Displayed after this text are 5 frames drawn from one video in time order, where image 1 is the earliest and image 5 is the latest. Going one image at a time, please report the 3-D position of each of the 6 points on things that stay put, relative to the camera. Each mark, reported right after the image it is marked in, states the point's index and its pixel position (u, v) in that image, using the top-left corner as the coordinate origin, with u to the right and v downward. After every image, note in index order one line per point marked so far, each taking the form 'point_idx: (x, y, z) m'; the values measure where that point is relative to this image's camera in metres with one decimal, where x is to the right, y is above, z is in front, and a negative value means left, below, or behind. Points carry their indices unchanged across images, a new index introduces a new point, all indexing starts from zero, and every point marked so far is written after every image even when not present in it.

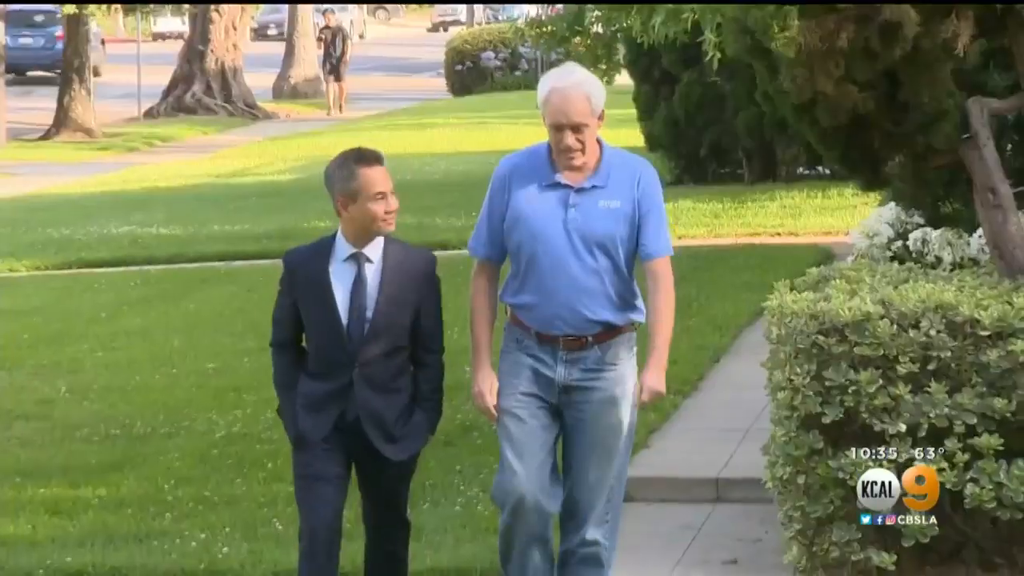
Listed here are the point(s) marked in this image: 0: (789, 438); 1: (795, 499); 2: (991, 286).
0: (+0.6, -0.4, +6.2) m
1: (+0.7, -0.5, +6.2) m
2: (+1.1, 0.0, +6.2) m
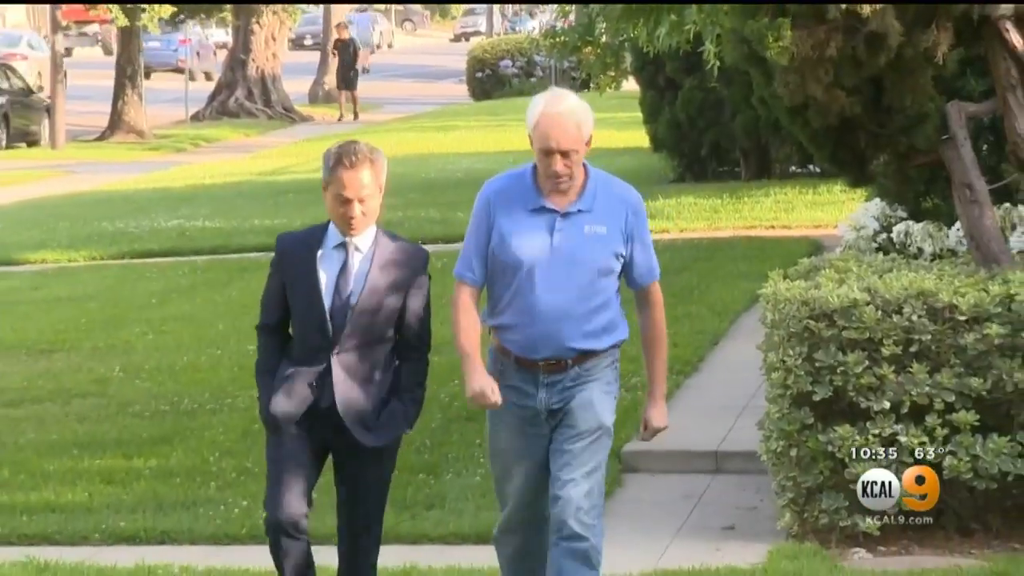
0: (+0.7, -0.3, +6.7) m
1: (+0.7, -0.5, +6.7) m
2: (+1.2, 0.0, +6.7) m
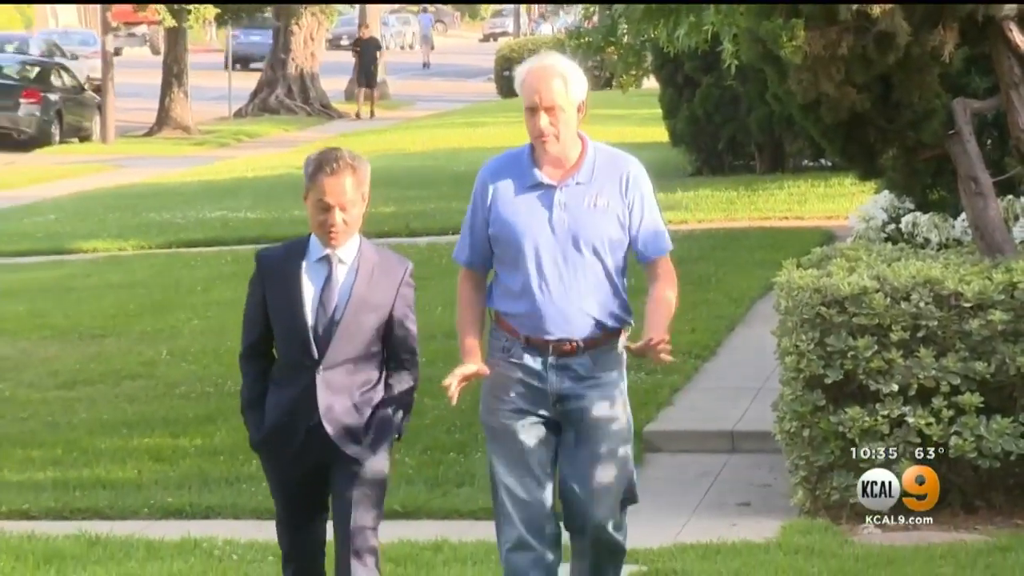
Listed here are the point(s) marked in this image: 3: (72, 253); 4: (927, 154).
0: (+0.8, -0.3, +7.0) m
1: (+0.8, -0.4, +7.0) m
2: (+1.2, +0.1, +7.0) m
3: (-2.4, +0.2, +14.4) m
4: (+1.2, +0.4, +7.7) m
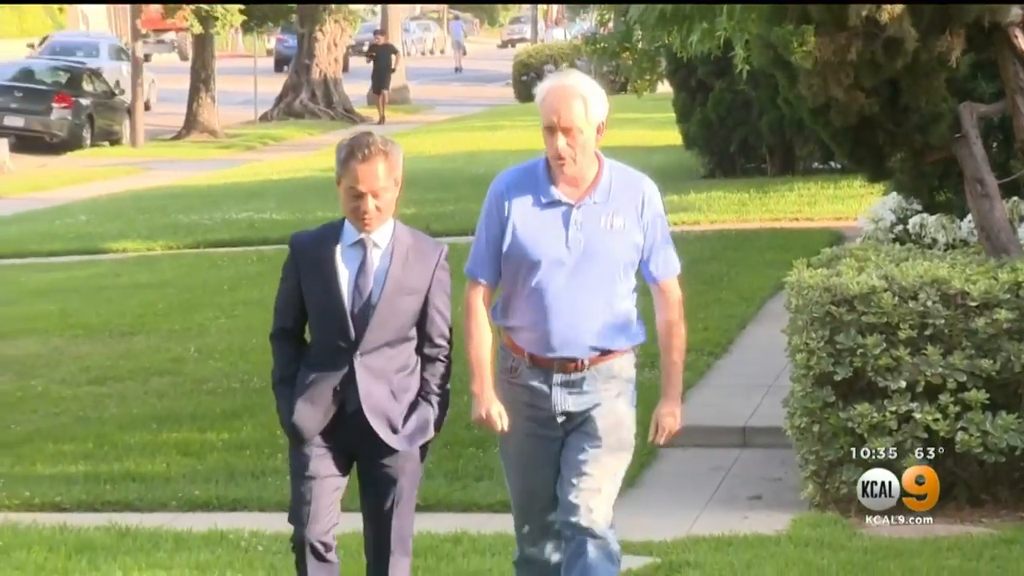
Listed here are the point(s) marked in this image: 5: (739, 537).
0: (+0.8, -0.3, +7.2) m
1: (+0.8, -0.4, +7.2) m
2: (+1.3, +0.1, +7.2) m
3: (-2.2, +0.2, +14.6) m
4: (+1.3, +0.4, +7.9) m
5: (+0.6, -0.7, +7.0) m
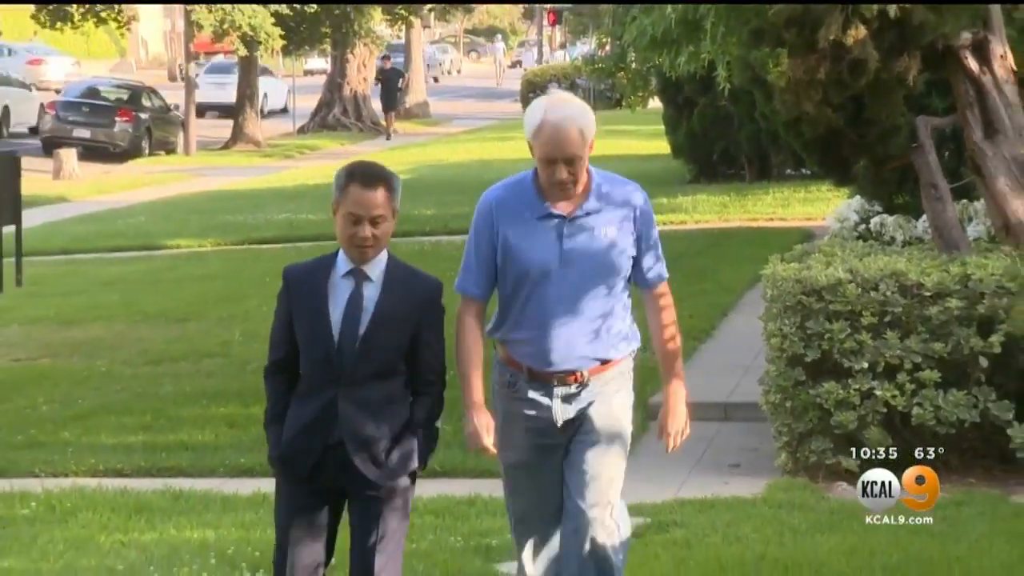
0: (+0.8, -0.3, +8.2) m
1: (+0.8, -0.4, +8.2) m
2: (+1.3, +0.1, +8.2) m
3: (-2.1, +0.2, +15.6) m
4: (+1.3, +0.4, +8.8) m
5: (+0.6, -0.6, +7.9) m
